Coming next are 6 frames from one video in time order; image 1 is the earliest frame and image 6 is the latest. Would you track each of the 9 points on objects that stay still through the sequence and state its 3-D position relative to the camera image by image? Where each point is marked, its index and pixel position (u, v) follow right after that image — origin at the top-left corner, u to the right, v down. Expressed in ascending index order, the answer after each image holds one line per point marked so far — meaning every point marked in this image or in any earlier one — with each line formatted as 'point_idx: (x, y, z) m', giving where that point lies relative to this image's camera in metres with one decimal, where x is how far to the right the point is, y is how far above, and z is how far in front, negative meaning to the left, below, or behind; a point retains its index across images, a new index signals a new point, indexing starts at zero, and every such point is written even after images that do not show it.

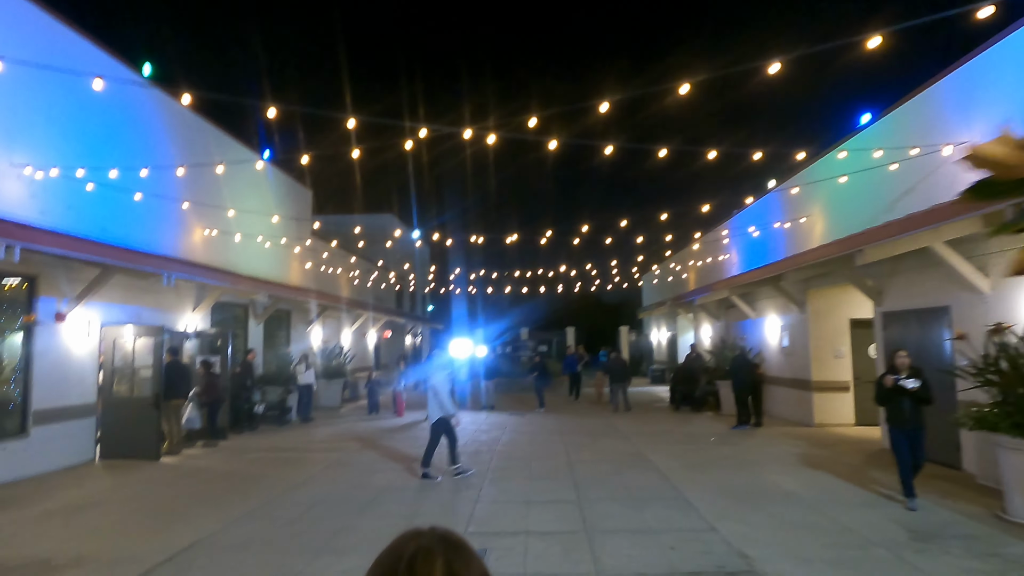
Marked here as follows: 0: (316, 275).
0: (-5.7, +0.4, +19.3) m
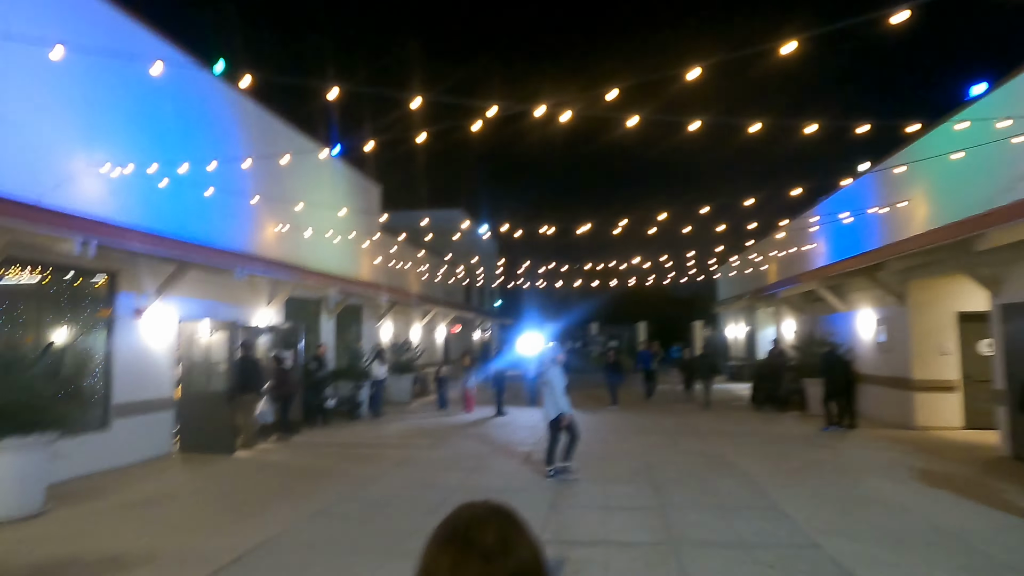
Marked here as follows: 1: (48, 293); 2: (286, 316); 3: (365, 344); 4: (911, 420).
0: (-3.7, +0.5, +19.3) m
1: (-6.1, -0.1, +8.7) m
2: (-5.1, -0.6, +14.8) m
3: (-4.1, -1.6, +18.7) m
4: (+7.7, -2.6, +12.8) m
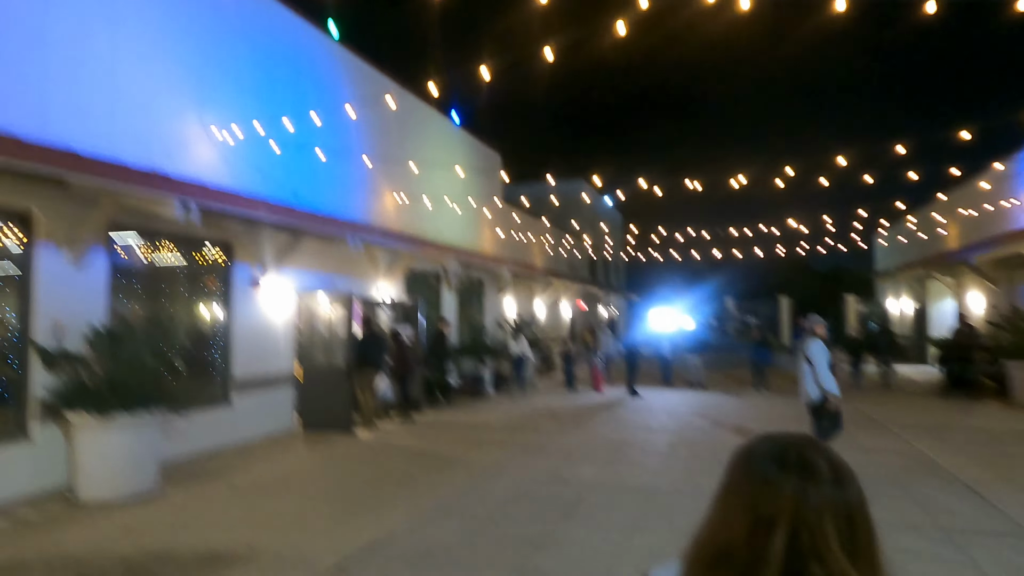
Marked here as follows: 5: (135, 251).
0: (-0.1, +1.3, +18.4) m
1: (-4.4, +0.3, +8.4) m
2: (-2.3, 0.0, +14.2) m
3: (-0.6, -0.9, +17.9) m
4: (+10.0, -1.9, +10.0) m
5: (-4.5, +0.5, +7.9) m
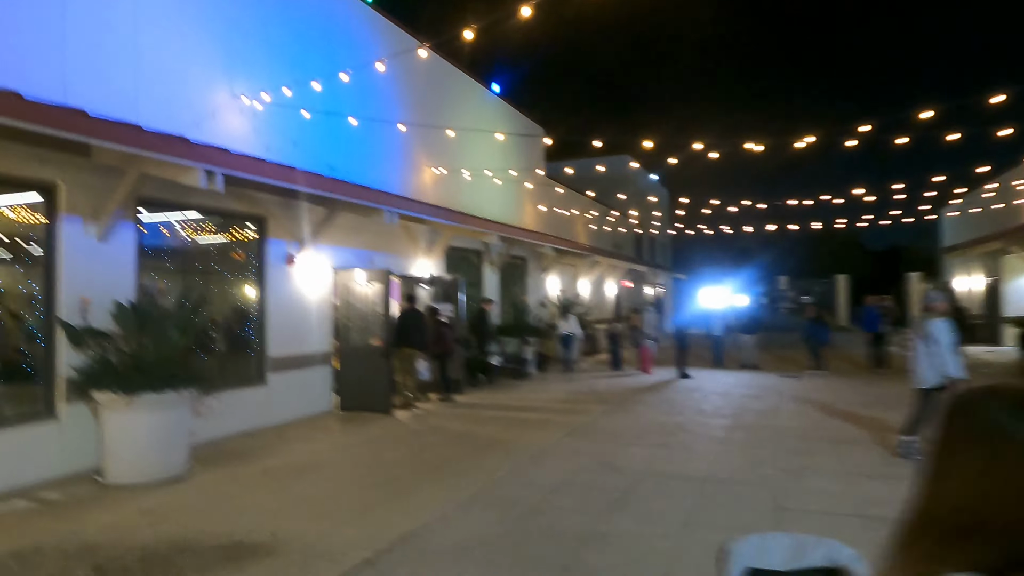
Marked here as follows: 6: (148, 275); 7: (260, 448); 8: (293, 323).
0: (+1.1, +1.9, +17.7) m
1: (-3.9, +0.6, +8.1) m
2: (-1.4, +0.4, +13.7) m
3: (+0.5, -0.3, +17.4) m
4: (+10.6, -1.5, +8.8) m
5: (-4.0, +0.7, +7.6) m
6: (-4.1, +0.1, +7.4) m
7: (-3.0, -1.9, +7.8) m
8: (-3.1, -0.5, +9.4) m
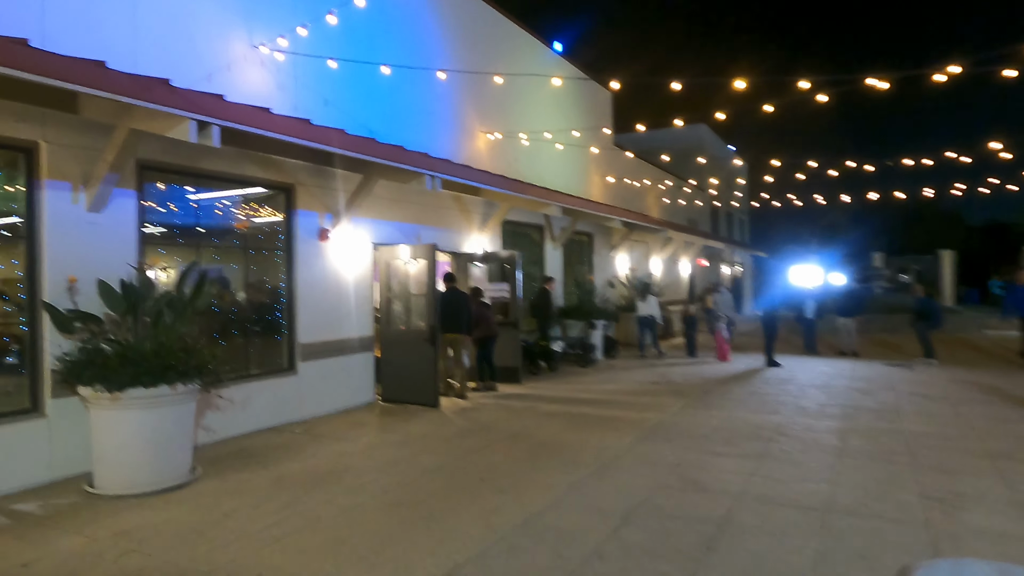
0: (+2.7, +2.4, +16.2) m
1: (-3.2, +0.8, +7.1) m
2: (-0.1, +0.8, +12.5) m
3: (+2.1, +0.2, +15.9) m
4: (+11.2, -1.2, +6.4) m
5: (-3.5, +1.0, +6.7) m
6: (-3.5, +0.4, +6.5) m
7: (-2.4, -1.6, +6.8) m
8: (-2.4, -0.2, +8.4) m
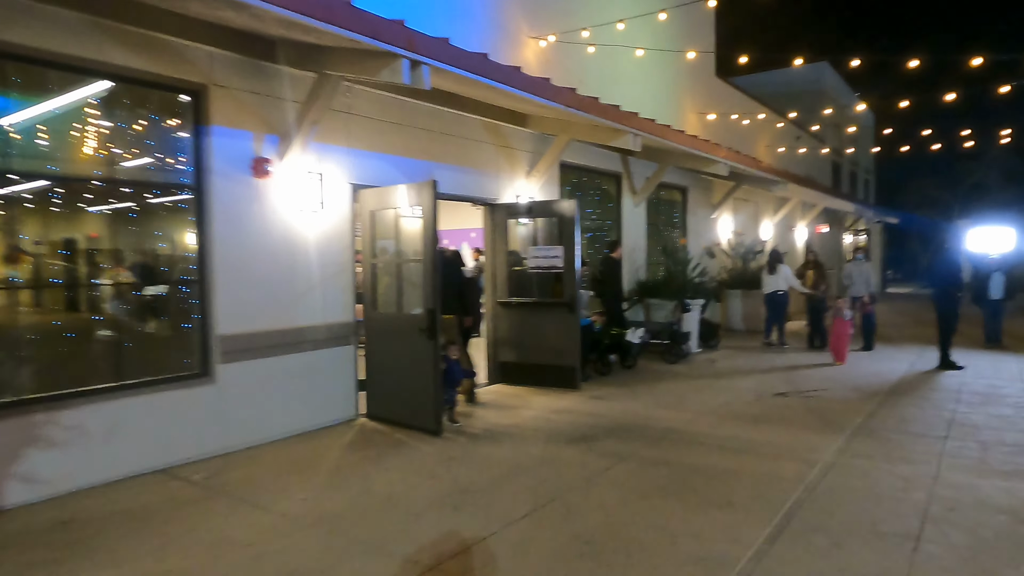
0: (+4.0, +3.0, +12.4) m
1: (-3.1, +1.1, +4.3) m
2: (+0.7, +1.3, +9.2) m
3: (+3.4, +0.8, +12.3) m
4: (+11.2, -1.1, +1.7) m
5: (-3.3, +1.2, +3.9) m
6: (-3.4, +0.6, +3.8) m
7: (-2.3, -1.4, +4.0) m
8: (-2.0, +0.1, +5.5) m
